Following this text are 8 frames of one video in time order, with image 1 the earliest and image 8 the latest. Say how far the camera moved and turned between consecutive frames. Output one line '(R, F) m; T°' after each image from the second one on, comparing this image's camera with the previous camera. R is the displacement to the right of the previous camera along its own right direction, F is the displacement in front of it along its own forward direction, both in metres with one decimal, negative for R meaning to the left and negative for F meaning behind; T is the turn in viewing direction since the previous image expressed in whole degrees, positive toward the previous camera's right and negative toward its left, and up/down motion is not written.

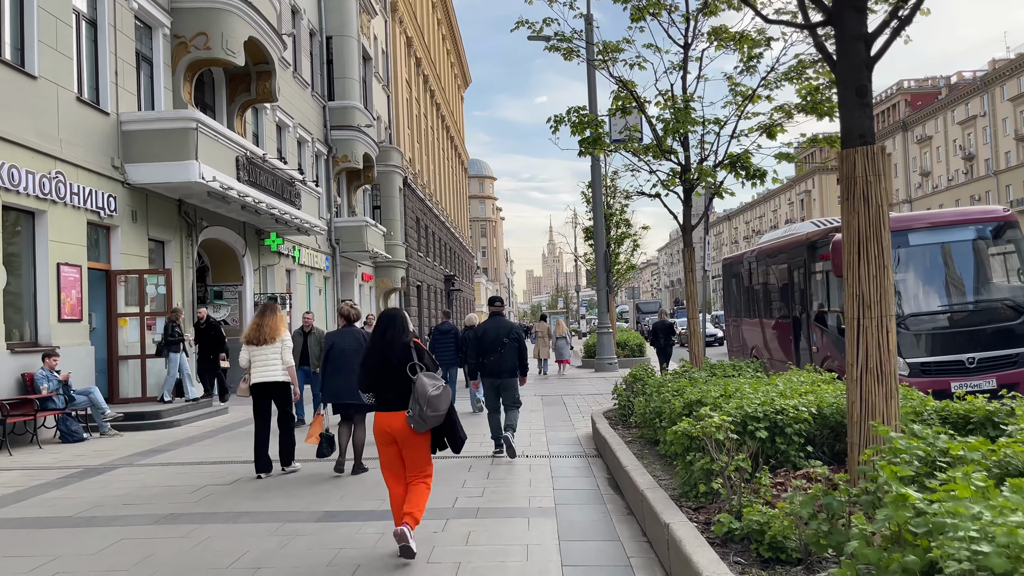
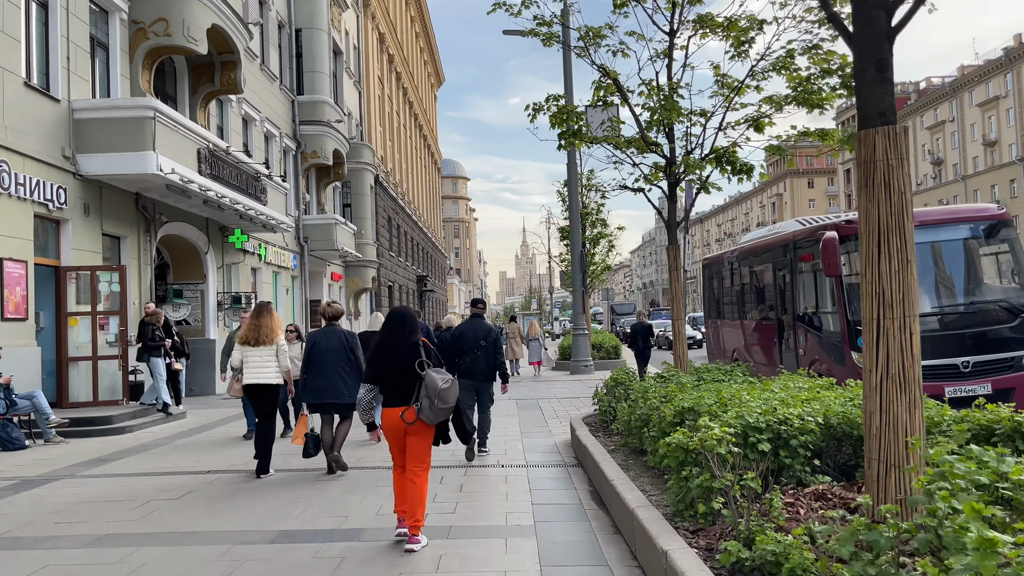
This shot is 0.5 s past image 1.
(0.0, +0.5) m; +2°
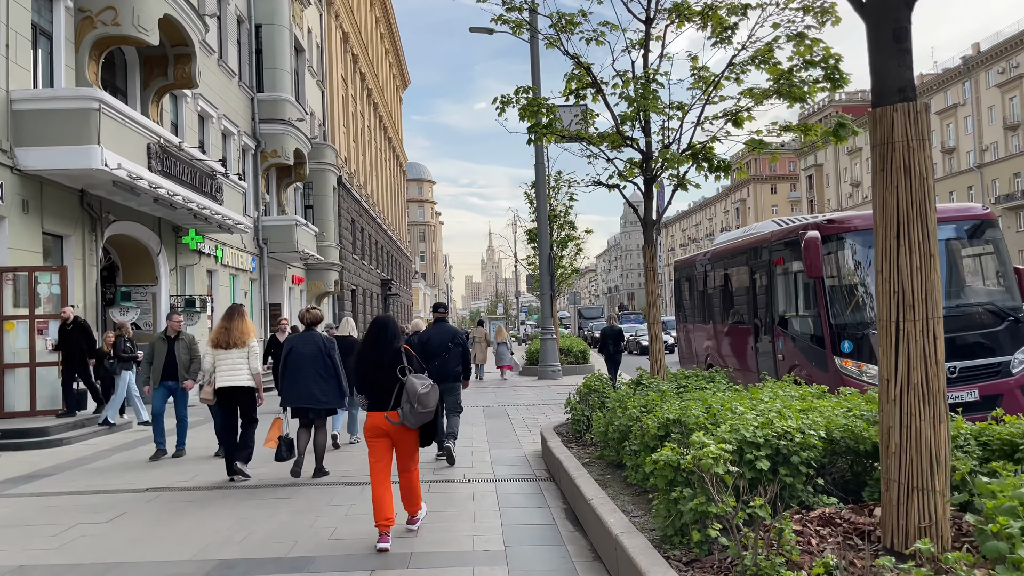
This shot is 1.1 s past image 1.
(0.0, +0.5) m; +2°
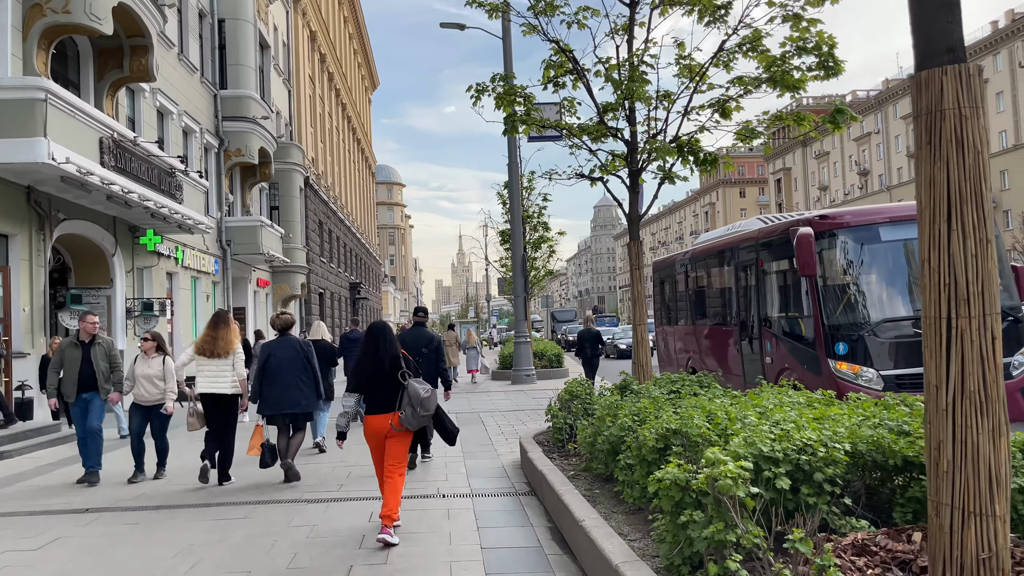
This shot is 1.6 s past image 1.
(-0.1, +0.5) m; +2°
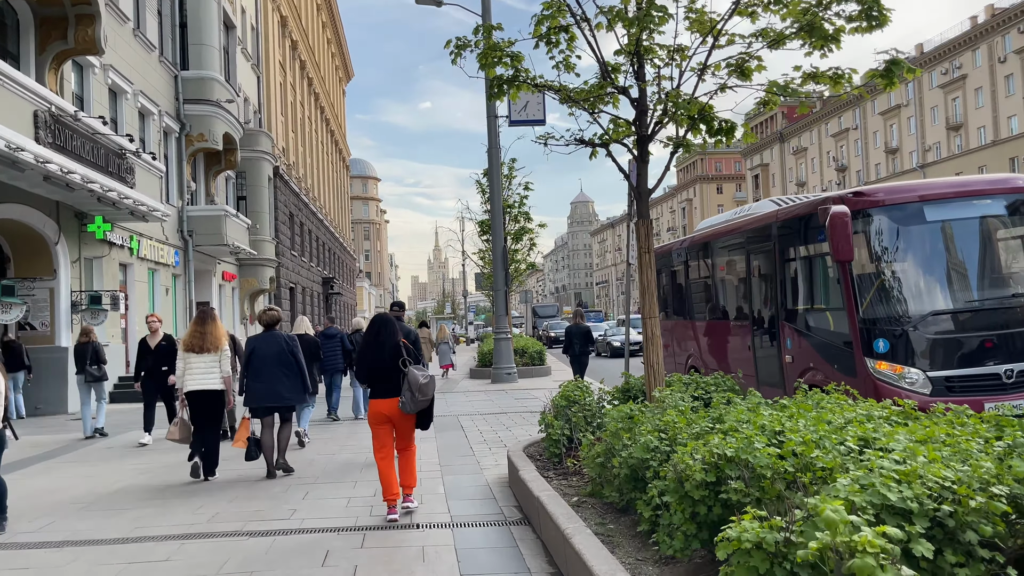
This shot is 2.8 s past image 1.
(-0.1, +1.2) m; +2°
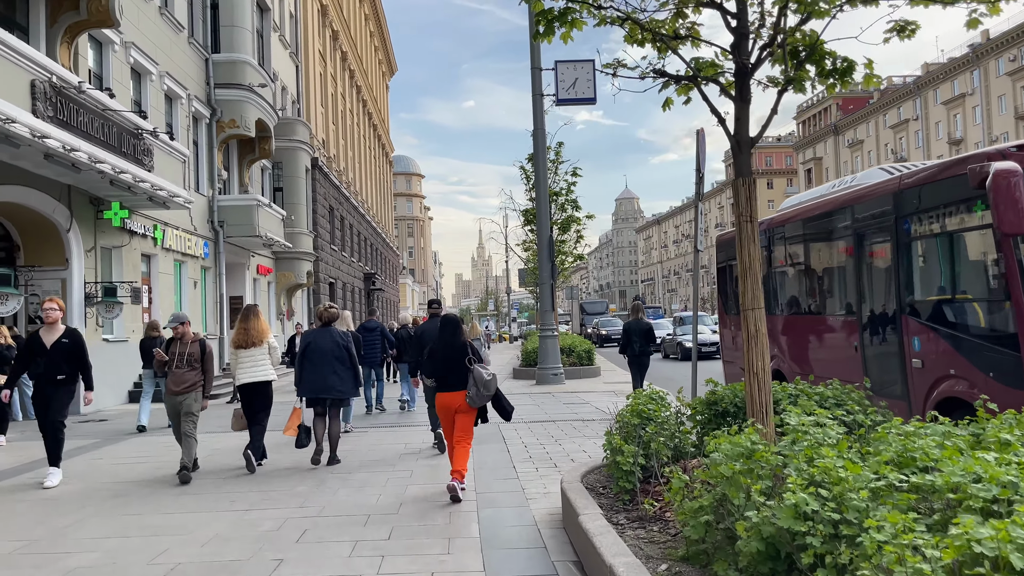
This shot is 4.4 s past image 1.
(-0.1, +1.5) m; -3°
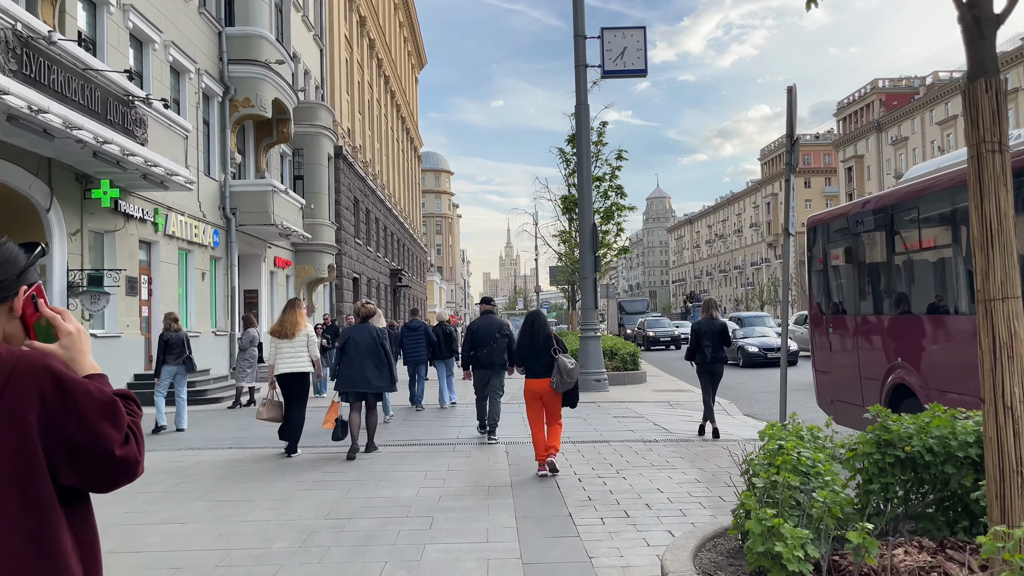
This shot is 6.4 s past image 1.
(-0.2, +1.9) m; -2°
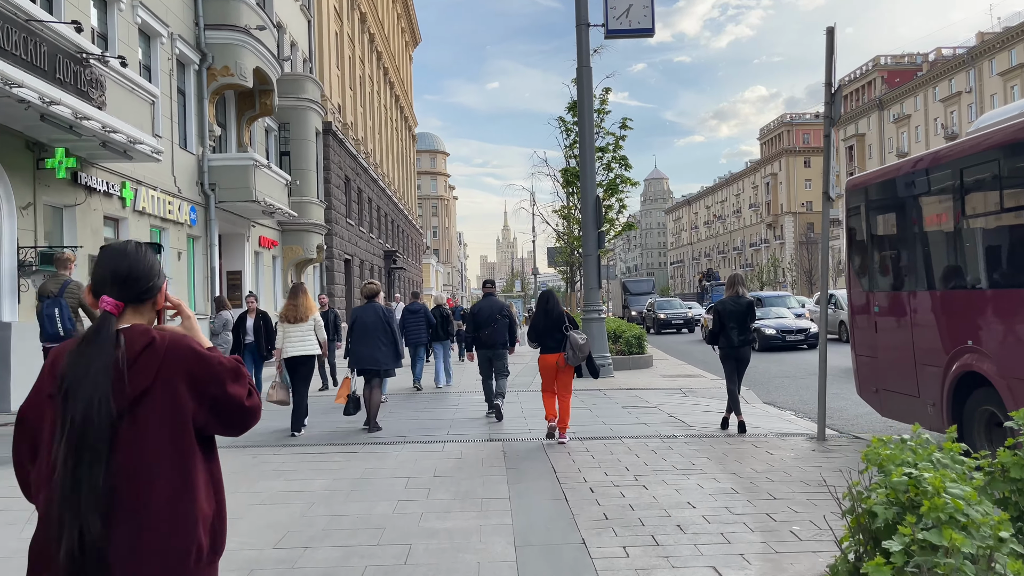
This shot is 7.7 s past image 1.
(0.0, +1.2) m; 0°
